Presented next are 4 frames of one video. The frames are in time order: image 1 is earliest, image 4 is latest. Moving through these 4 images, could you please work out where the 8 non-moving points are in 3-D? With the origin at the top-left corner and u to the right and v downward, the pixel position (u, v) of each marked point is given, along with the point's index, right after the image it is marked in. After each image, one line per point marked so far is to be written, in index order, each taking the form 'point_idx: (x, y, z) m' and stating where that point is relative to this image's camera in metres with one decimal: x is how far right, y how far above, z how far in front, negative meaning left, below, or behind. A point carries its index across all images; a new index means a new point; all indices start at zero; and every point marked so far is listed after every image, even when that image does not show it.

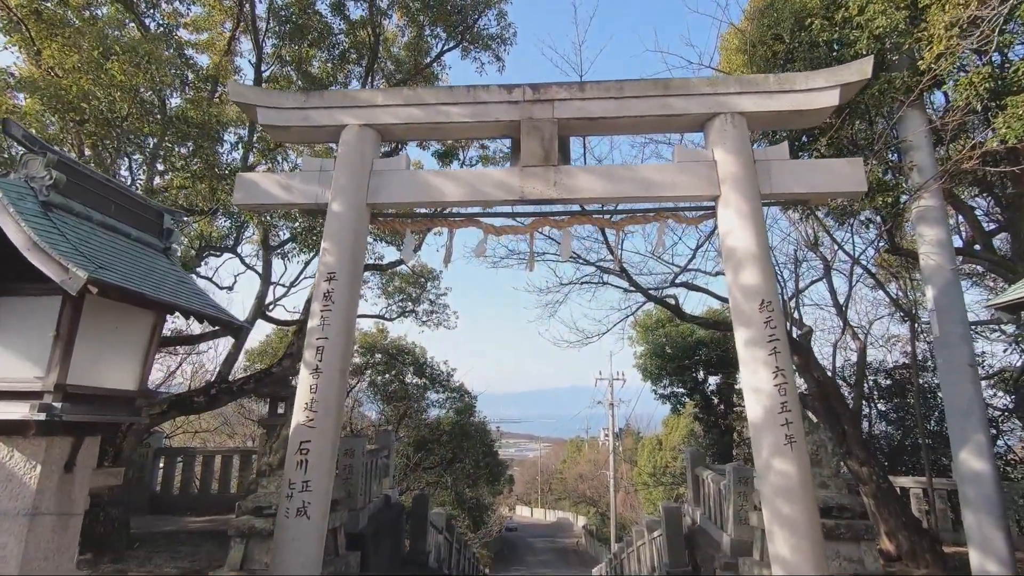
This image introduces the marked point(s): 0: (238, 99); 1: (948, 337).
0: (-2.6, +1.8, +5.2) m
1: (+4.5, -0.5, +5.7) m
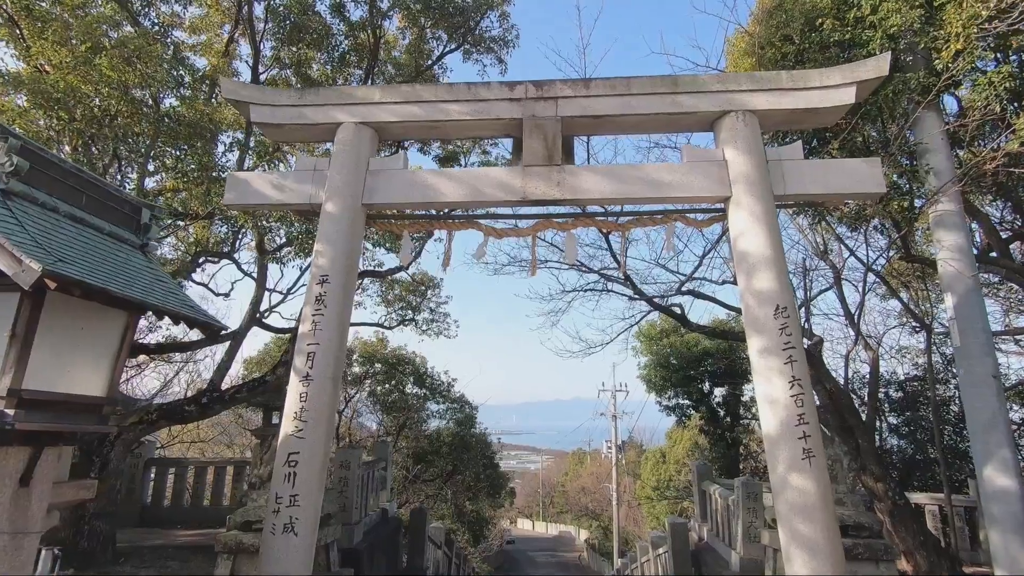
0: (-2.6, +1.8, +5.1) m
1: (+4.6, -0.6, +5.4) m
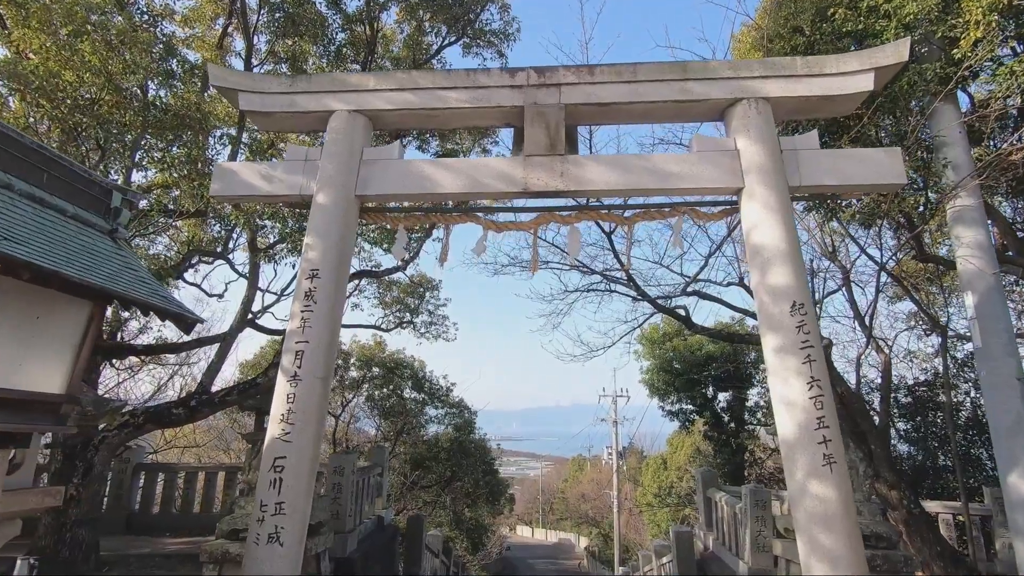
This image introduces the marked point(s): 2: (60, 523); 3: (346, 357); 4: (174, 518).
0: (-2.6, +1.8, +4.8) m
1: (+4.6, -0.6, +5.2) m
2: (-5.1, -2.7, +6.2) m
3: (-3.9, -1.6, +12.8) m
4: (-5.3, -3.6, +8.6) m
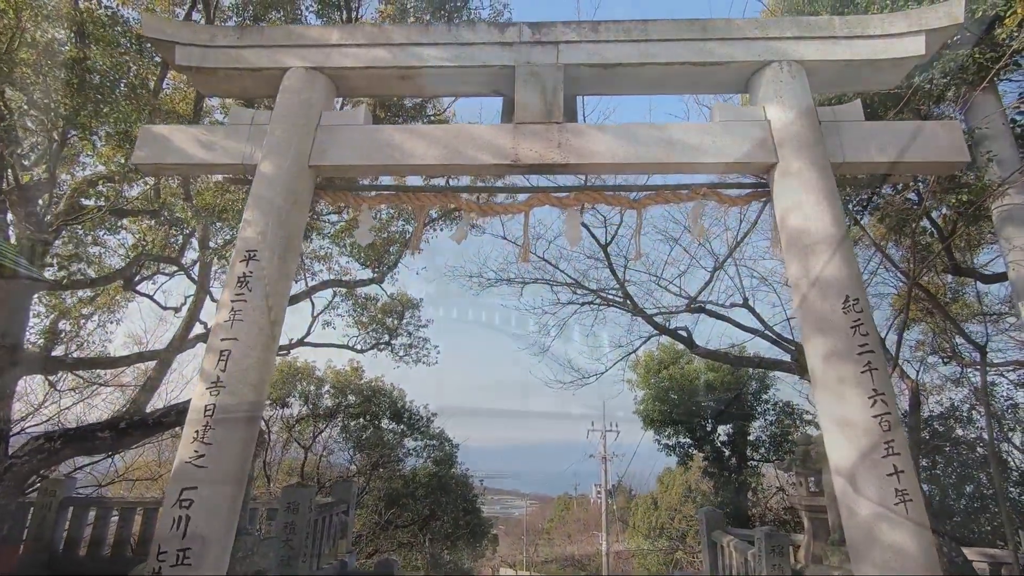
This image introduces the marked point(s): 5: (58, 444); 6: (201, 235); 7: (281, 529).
0: (-2.7, +1.9, +4.1) m
1: (+4.4, -0.6, +4.4) m
2: (-5.3, -2.6, +5.1) m
3: (-4.2, -2.0, +11.7) m
4: (-5.6, -3.7, +7.4) m
5: (-4.9, -1.7, +5.9) m
6: (-3.8, +0.6, +6.8) m
7: (-2.5, -2.6, +5.9) m
